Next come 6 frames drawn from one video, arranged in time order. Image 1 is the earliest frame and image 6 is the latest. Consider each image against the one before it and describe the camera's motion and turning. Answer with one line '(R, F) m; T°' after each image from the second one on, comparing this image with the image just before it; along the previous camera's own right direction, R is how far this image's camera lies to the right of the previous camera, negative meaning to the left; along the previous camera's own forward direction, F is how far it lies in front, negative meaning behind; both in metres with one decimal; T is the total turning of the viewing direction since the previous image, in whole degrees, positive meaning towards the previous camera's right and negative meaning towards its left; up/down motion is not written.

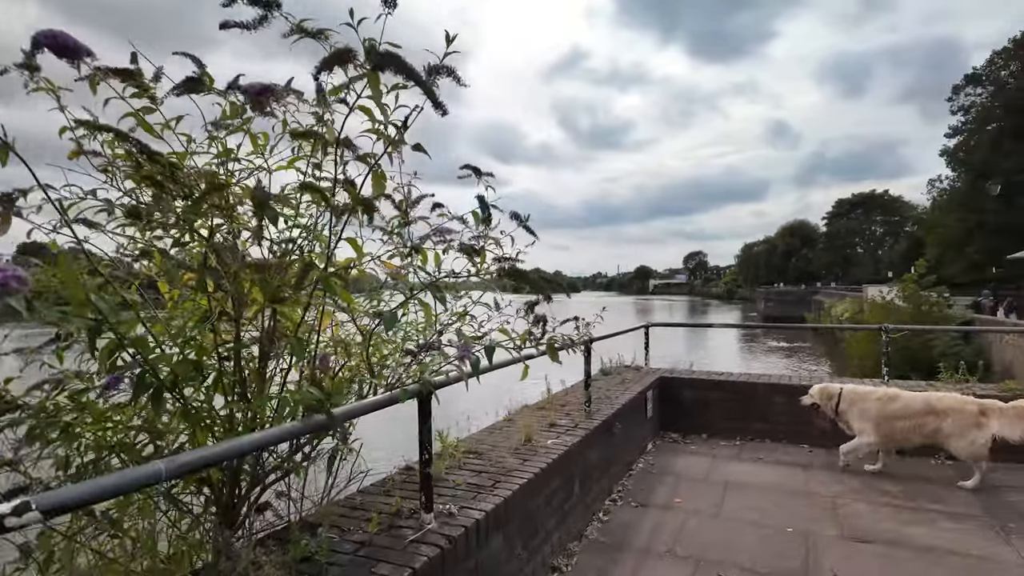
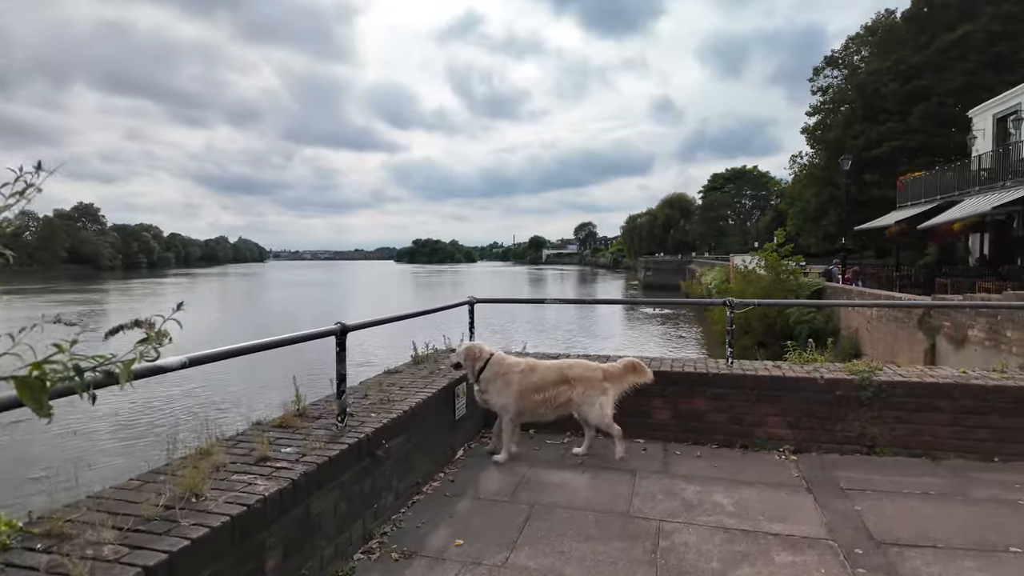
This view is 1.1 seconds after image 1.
(+0.9, +1.1) m; +10°
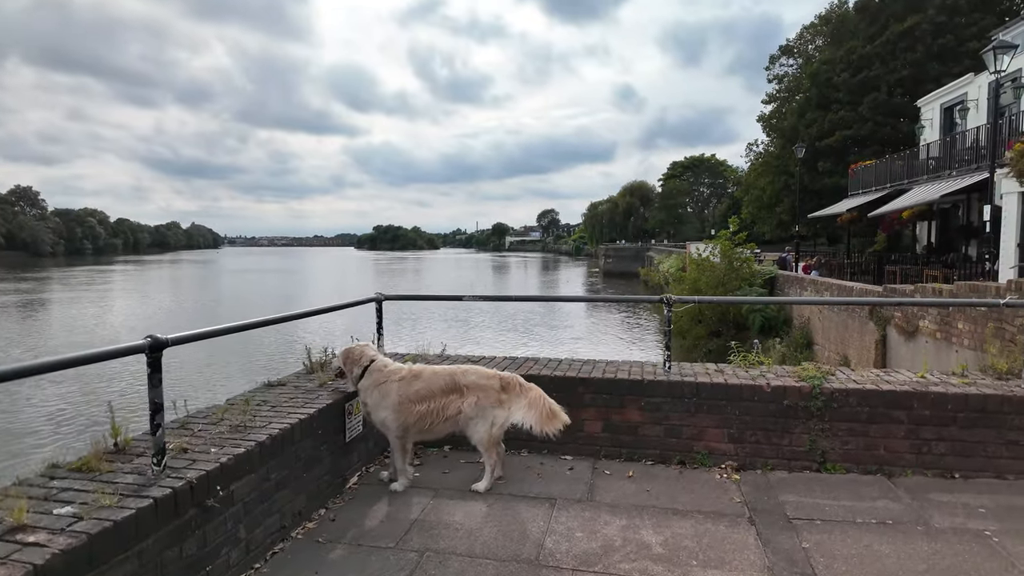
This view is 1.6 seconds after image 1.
(+0.4, +0.6) m; +4°
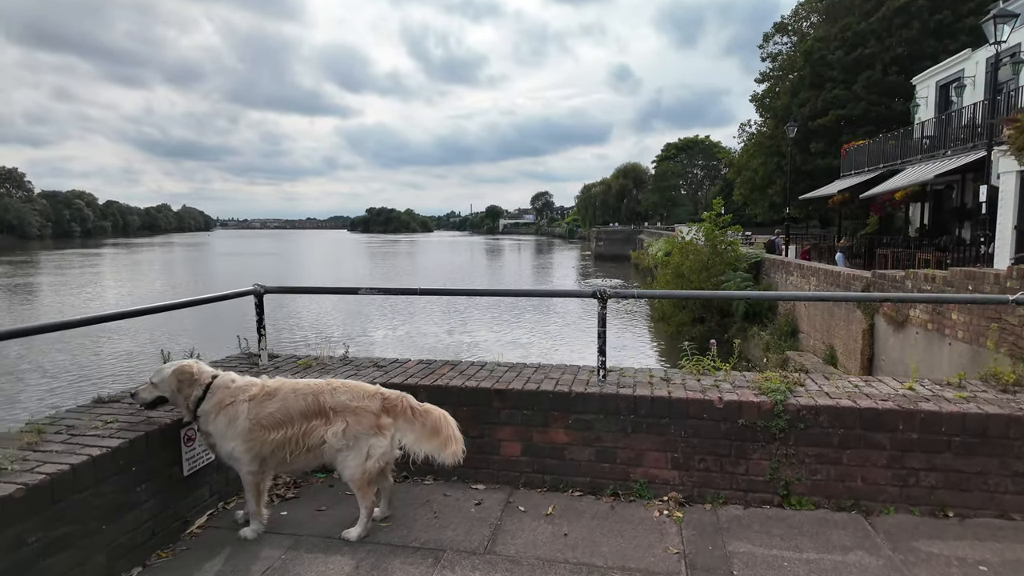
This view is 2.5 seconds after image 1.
(+0.5, +0.8) m; +1°
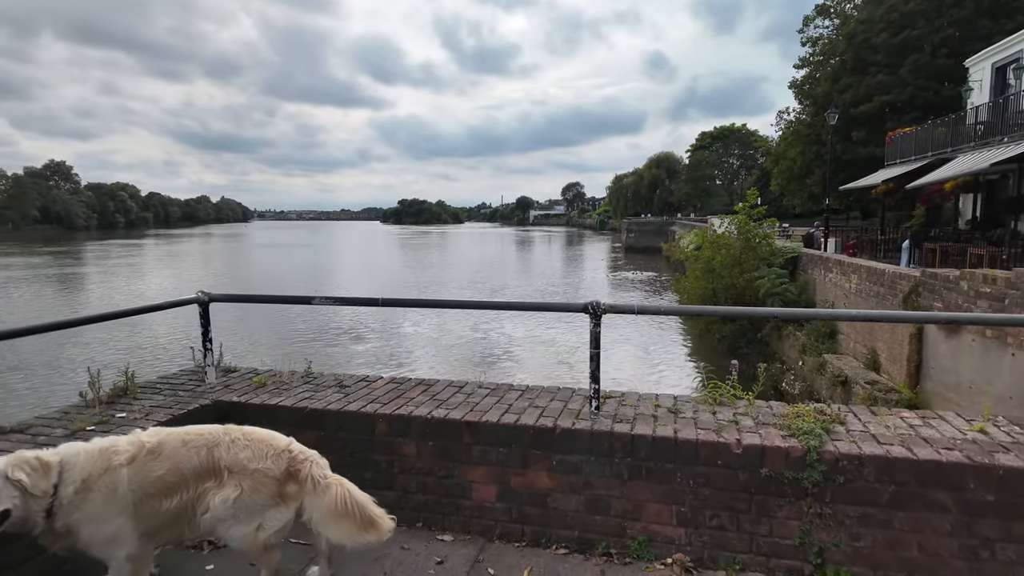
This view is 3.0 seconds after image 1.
(+0.3, +0.6) m; -3°
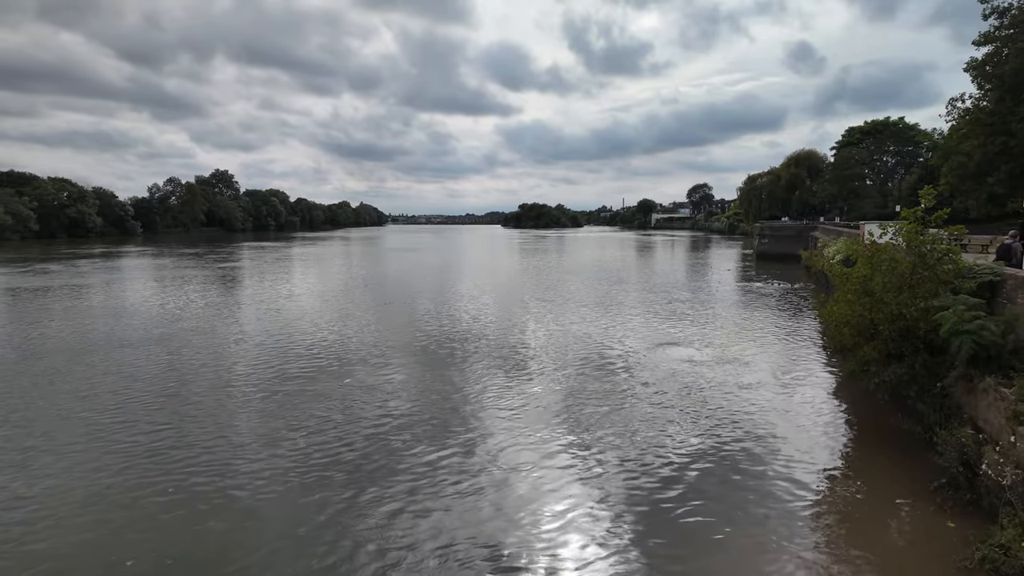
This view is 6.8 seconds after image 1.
(+0.6, +2.5) m; -11°
